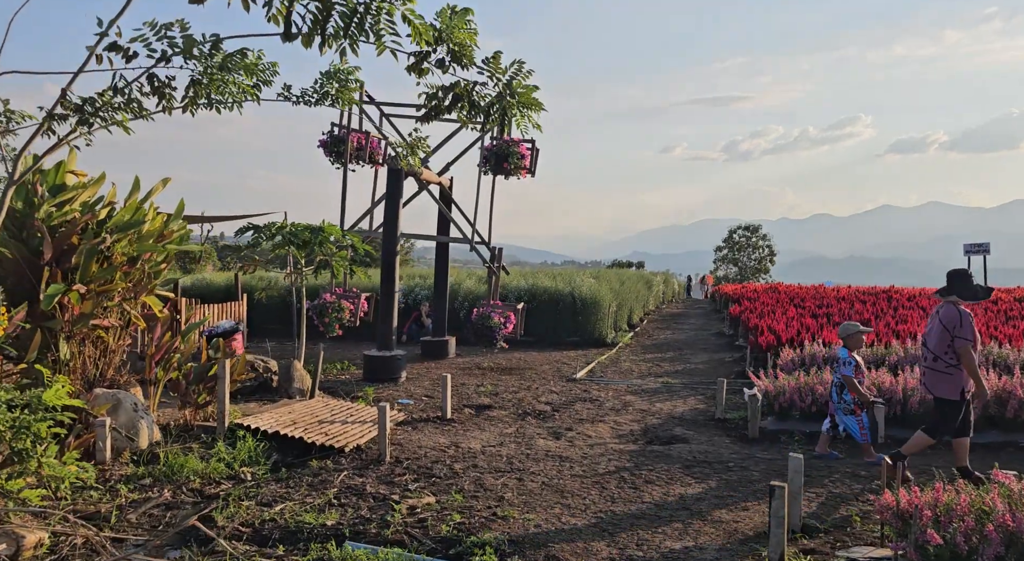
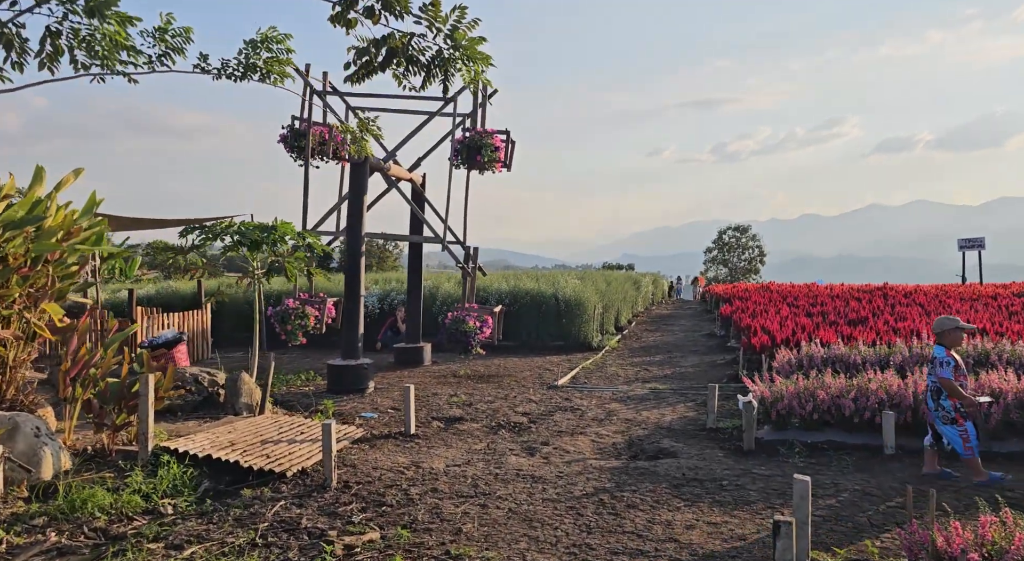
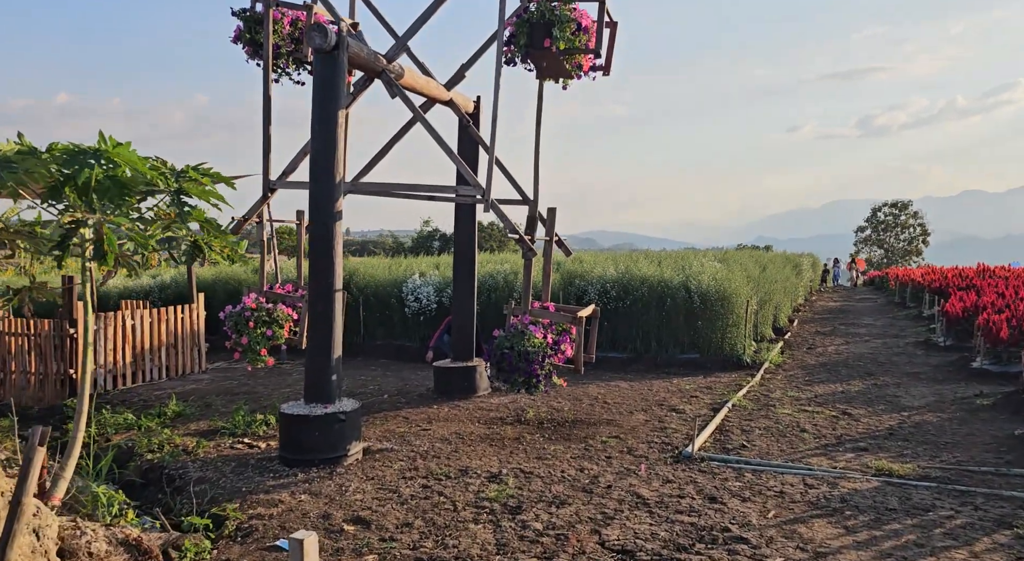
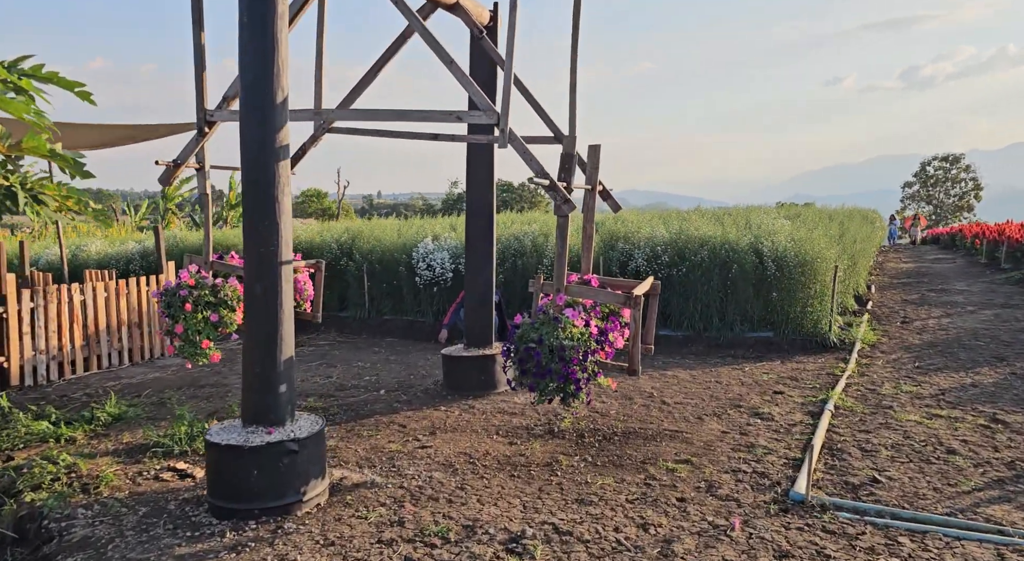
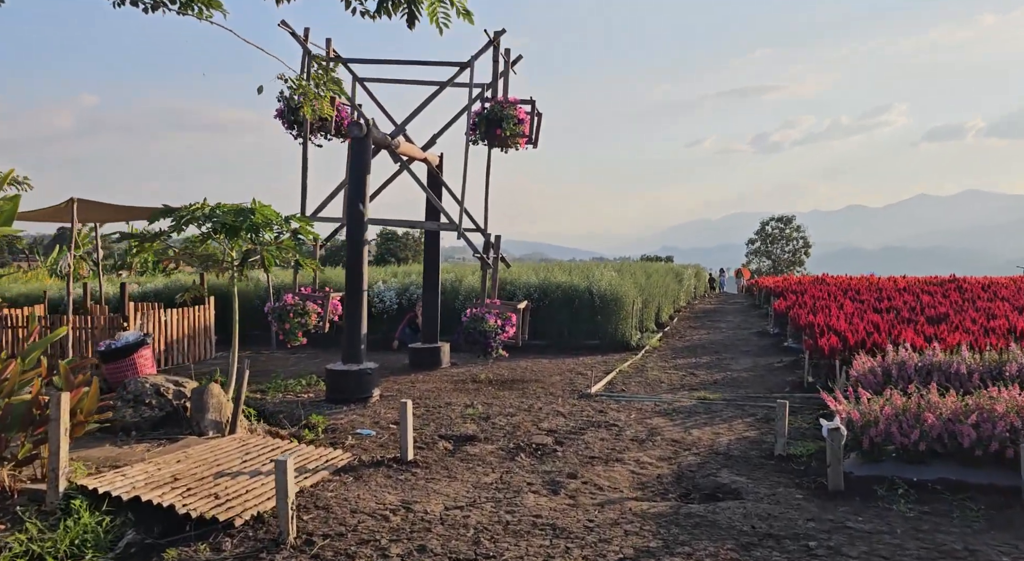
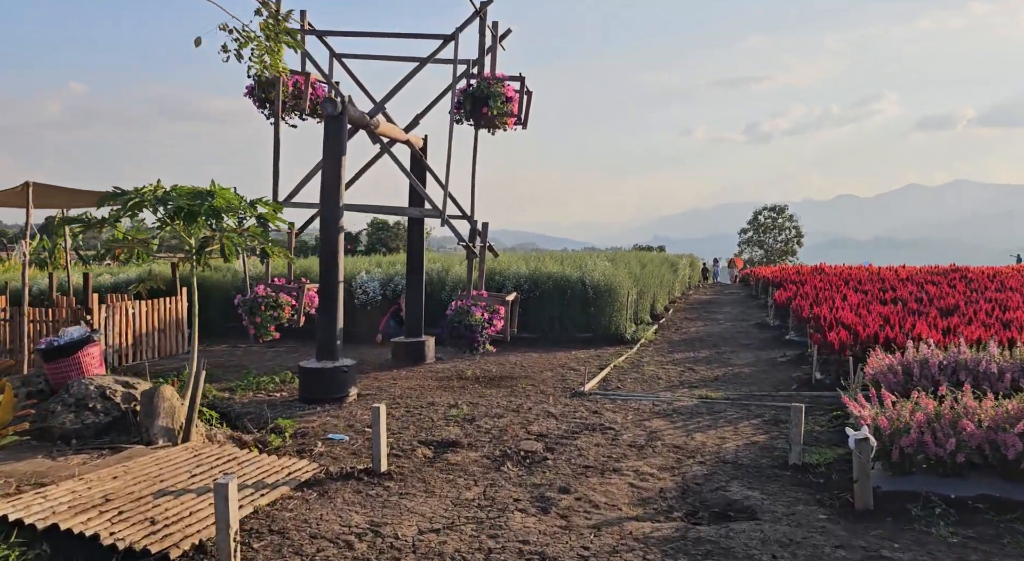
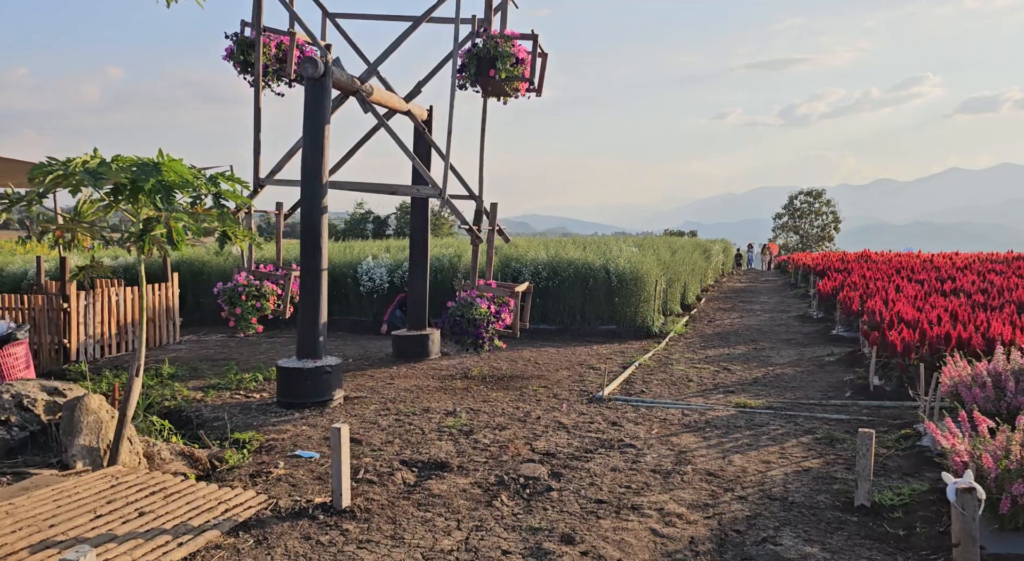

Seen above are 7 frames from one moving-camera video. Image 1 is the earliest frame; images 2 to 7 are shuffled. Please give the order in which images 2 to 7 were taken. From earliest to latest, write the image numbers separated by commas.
2, 5, 6, 7, 3, 4
